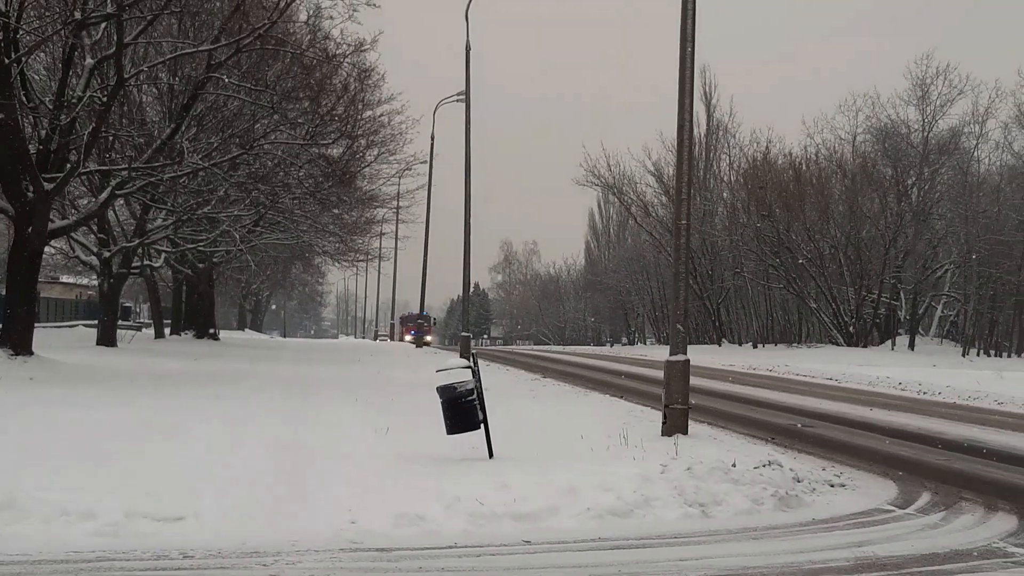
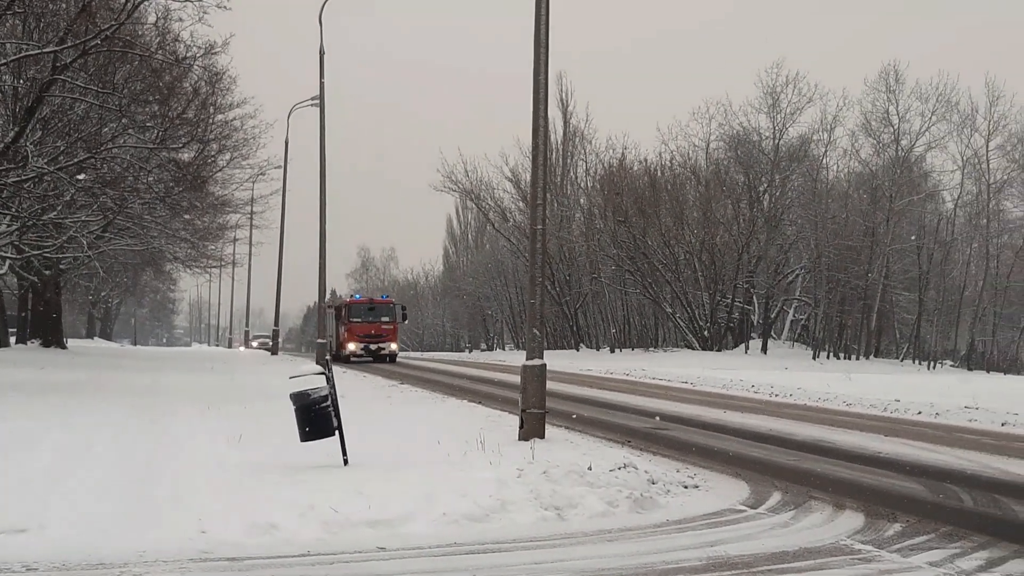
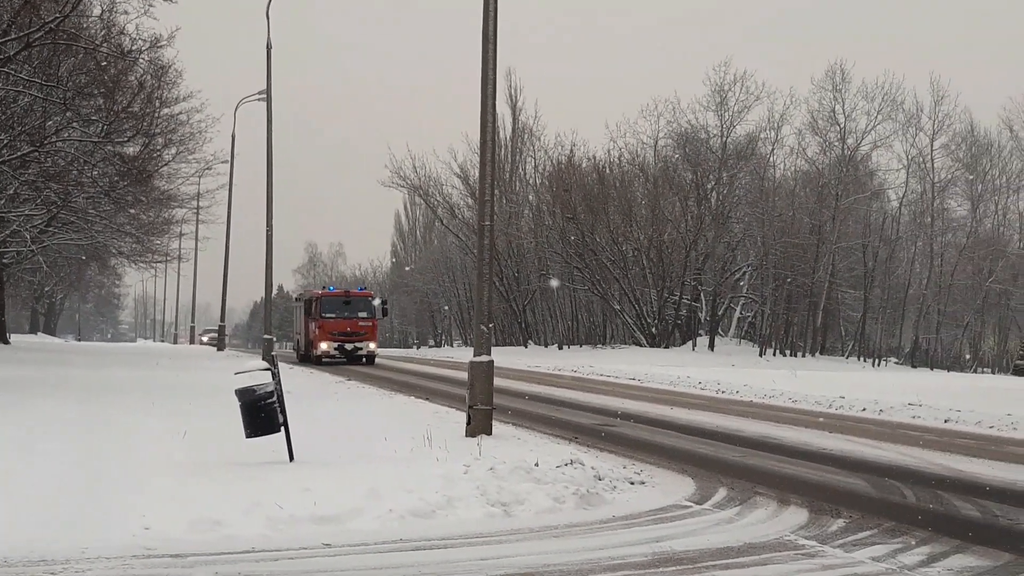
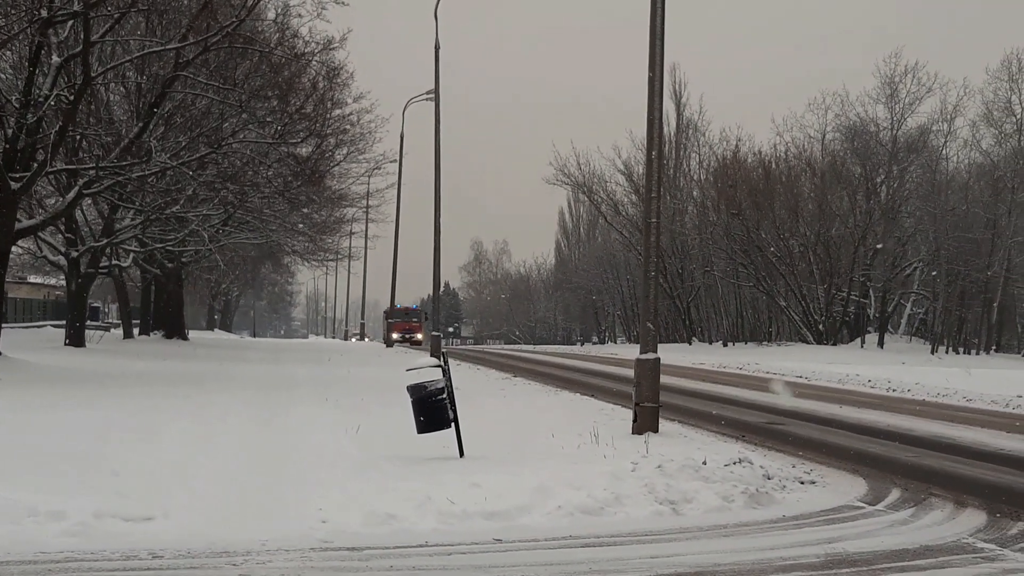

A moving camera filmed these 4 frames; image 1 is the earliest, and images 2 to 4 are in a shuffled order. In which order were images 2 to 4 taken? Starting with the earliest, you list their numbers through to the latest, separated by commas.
4, 2, 3
